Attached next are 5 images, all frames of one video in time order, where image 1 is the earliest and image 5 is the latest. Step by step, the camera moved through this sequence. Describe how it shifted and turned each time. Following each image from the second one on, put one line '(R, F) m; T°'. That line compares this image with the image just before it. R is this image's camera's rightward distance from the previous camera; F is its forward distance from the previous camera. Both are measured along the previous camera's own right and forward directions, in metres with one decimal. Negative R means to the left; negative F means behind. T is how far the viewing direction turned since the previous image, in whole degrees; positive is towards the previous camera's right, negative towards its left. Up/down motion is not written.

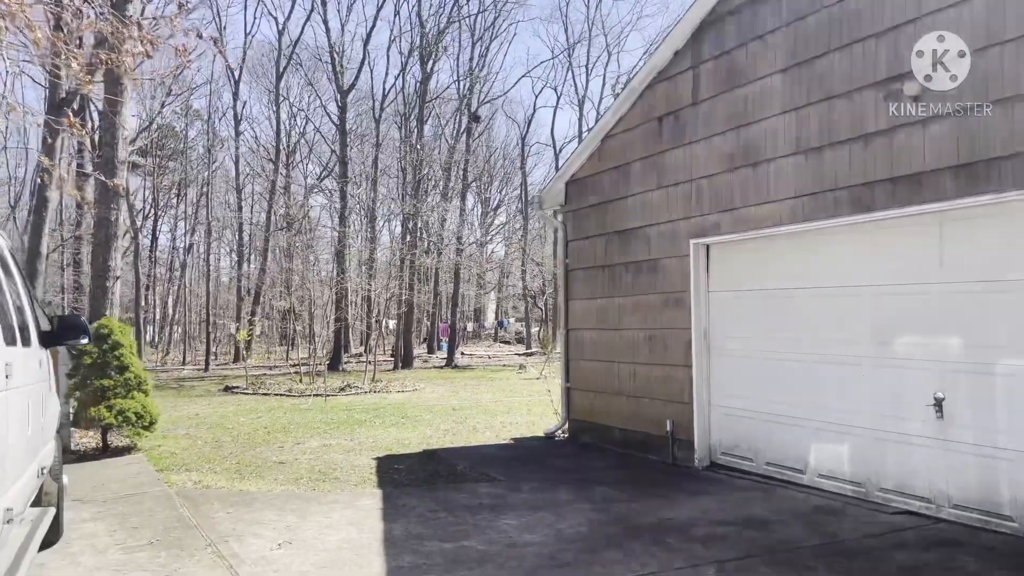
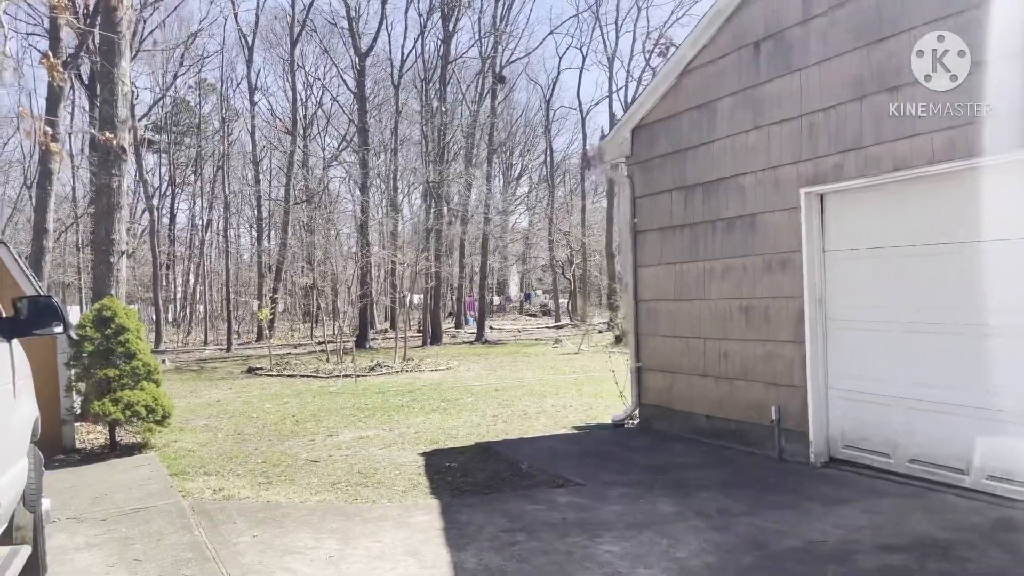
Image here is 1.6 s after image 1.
(-0.4, +1.1) m; -1°
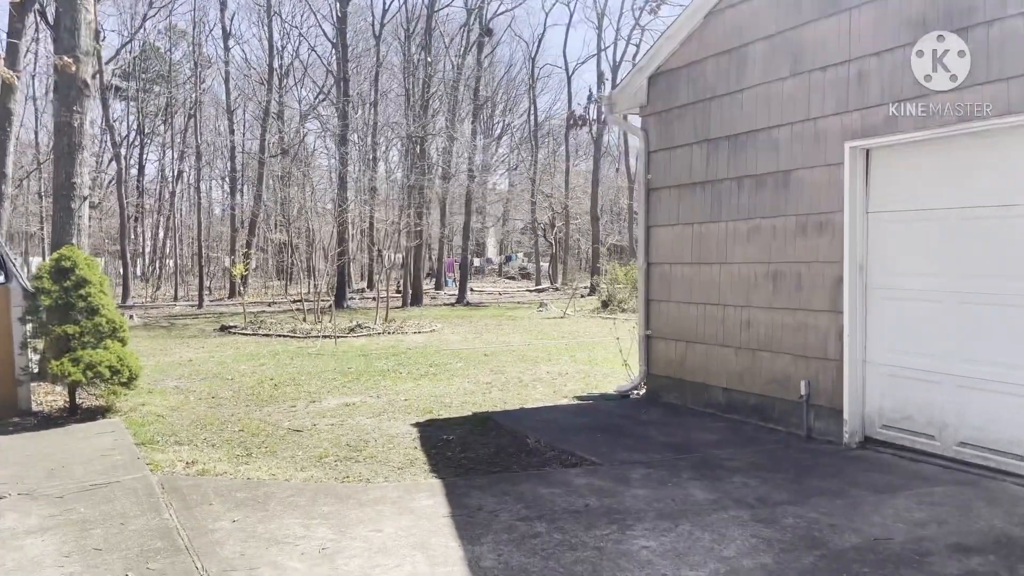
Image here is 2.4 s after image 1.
(-0.2, +0.5) m; +2°
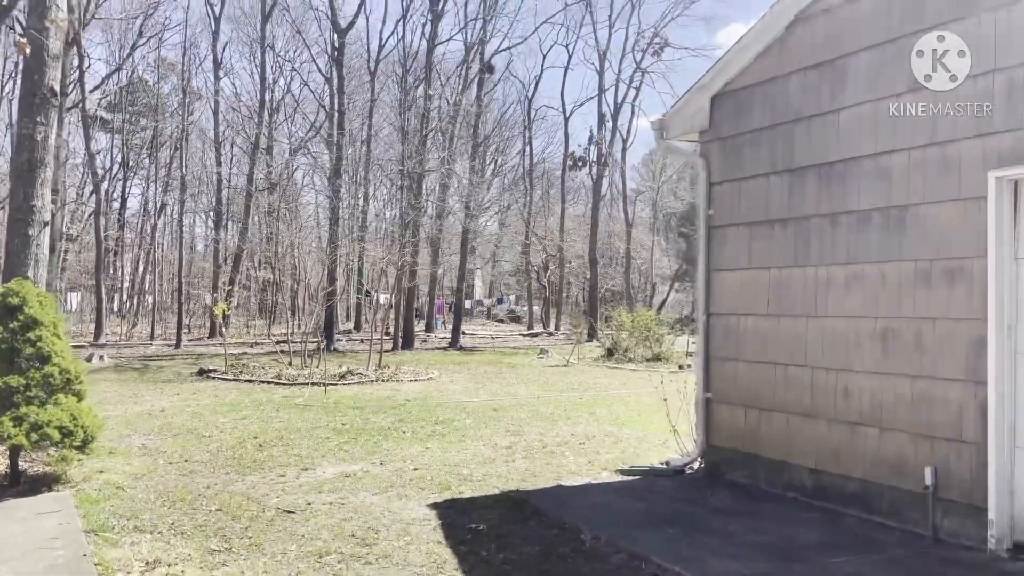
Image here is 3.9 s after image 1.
(-0.4, +1.0) m; +1°
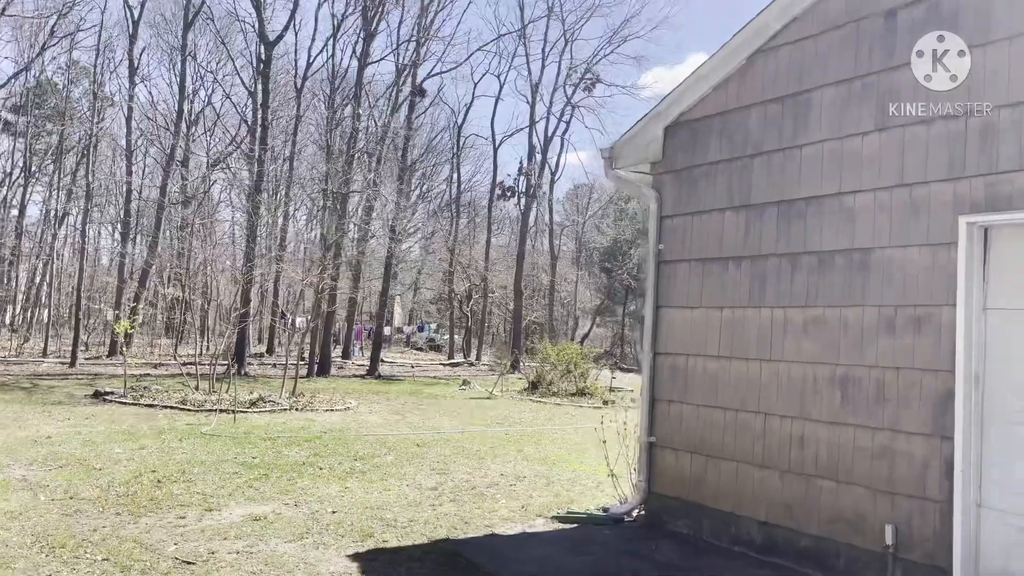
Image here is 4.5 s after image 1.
(-0.1, +0.4) m; +6°
